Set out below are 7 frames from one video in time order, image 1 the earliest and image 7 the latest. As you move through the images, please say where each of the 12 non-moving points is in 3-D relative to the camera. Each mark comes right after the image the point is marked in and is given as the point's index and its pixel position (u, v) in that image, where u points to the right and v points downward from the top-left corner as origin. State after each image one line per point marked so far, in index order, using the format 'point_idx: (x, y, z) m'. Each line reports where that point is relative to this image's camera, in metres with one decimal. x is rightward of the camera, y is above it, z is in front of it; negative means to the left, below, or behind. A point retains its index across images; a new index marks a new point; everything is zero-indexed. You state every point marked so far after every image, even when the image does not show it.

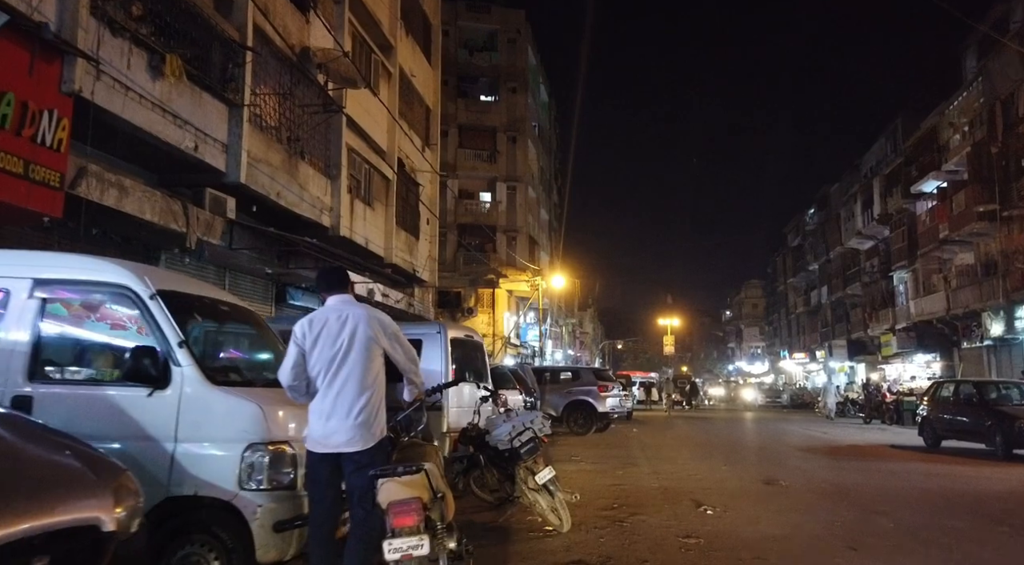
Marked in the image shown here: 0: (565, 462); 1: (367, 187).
0: (+0.8, -2.7, +12.1) m
1: (-3.6, +2.3, +19.2) m
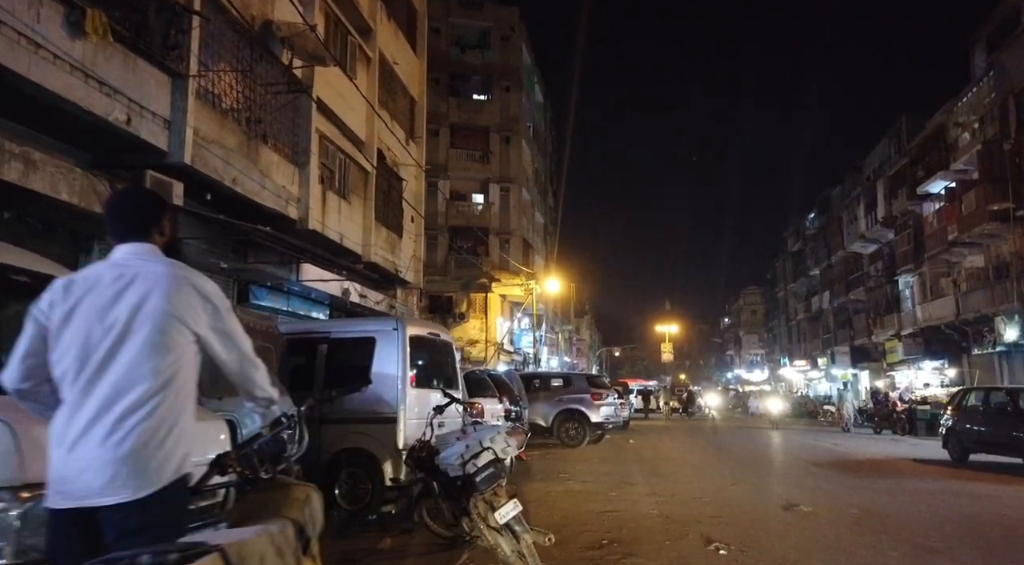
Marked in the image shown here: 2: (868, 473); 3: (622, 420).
0: (+0.5, -2.7, +10.6) m
1: (-3.8, +2.3, +17.8) m
2: (+5.2, -2.8, +11.7) m
3: (+2.6, -3.2, +18.7) m
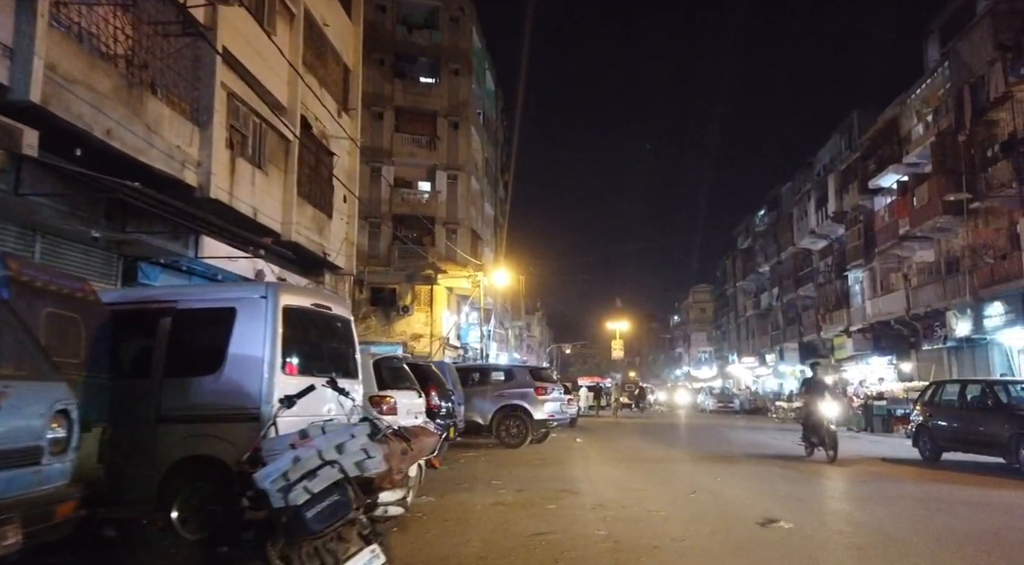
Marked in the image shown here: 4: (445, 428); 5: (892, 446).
0: (-0.3, -2.3, +9.0) m
1: (-5.1, +2.7, +15.9) m
2: (+4.3, -2.5, +10.4) m
3: (+1.2, -2.9, +17.2) m
4: (-1.0, -2.3, +12.3) m
5: (+7.9, -3.4, +16.7) m
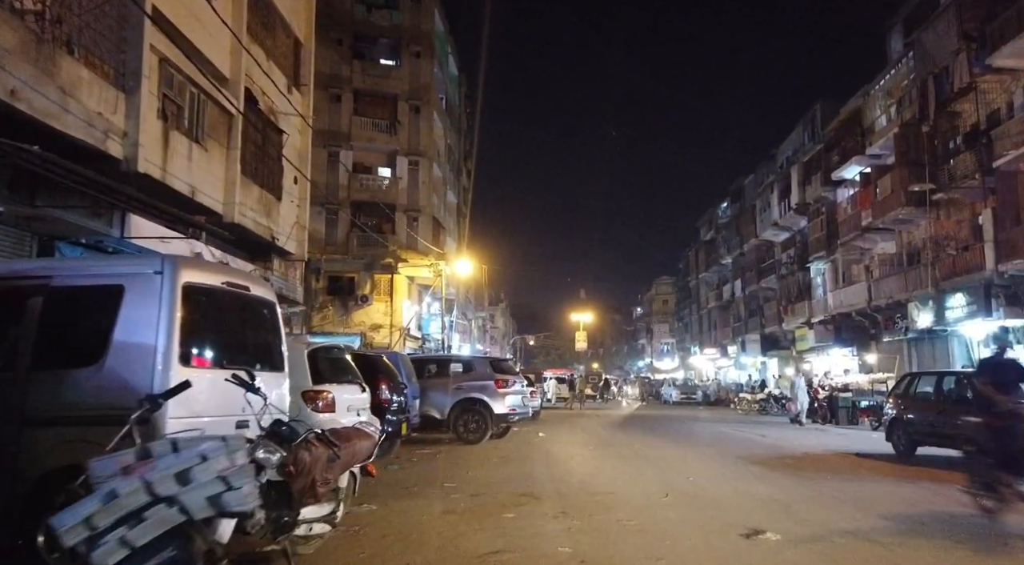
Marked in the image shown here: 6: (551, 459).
0: (-0.8, -2.2, +8.2) m
1: (-5.8, +3.0, +14.8) m
2: (+3.7, -2.3, +9.8) m
3: (+0.3, -2.7, +16.5) m
4: (-1.7, -2.0, +11.5) m
5: (+7.1, -3.2, +16.3) m
6: (+0.6, -2.7, +12.3) m
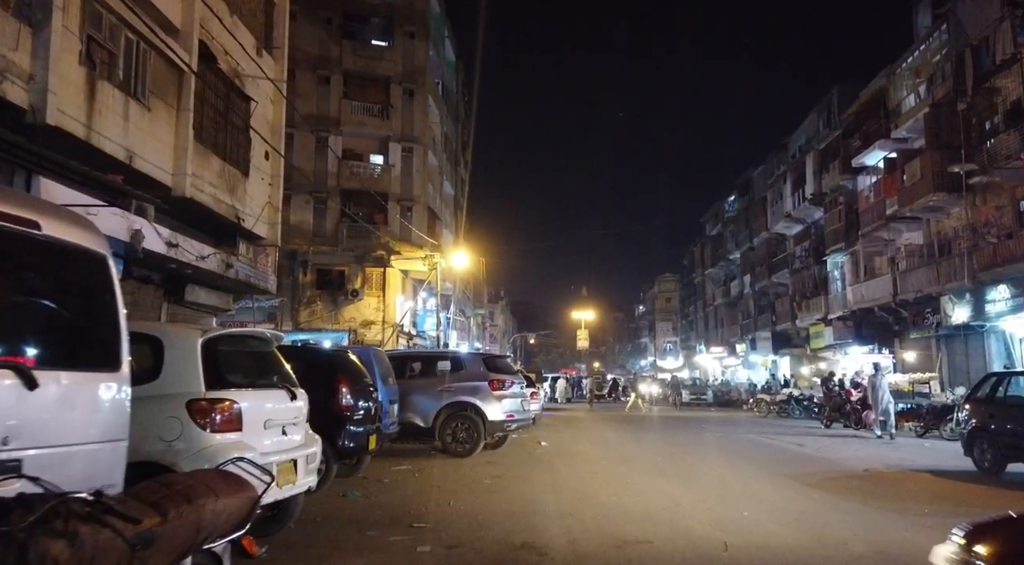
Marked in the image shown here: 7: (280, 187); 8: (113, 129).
0: (-0.9, -1.9, +5.8) m
1: (-5.9, +3.3, +12.4) m
2: (+3.7, -2.1, +7.4) m
3: (+0.3, -2.4, +14.1) m
4: (-1.7, -1.8, +9.1) m
5: (+7.0, -2.9, +13.9) m
6: (+0.6, -2.5, +9.9) m
7: (-5.7, +2.3, +19.8) m
8: (-5.9, +2.3, +11.8) m
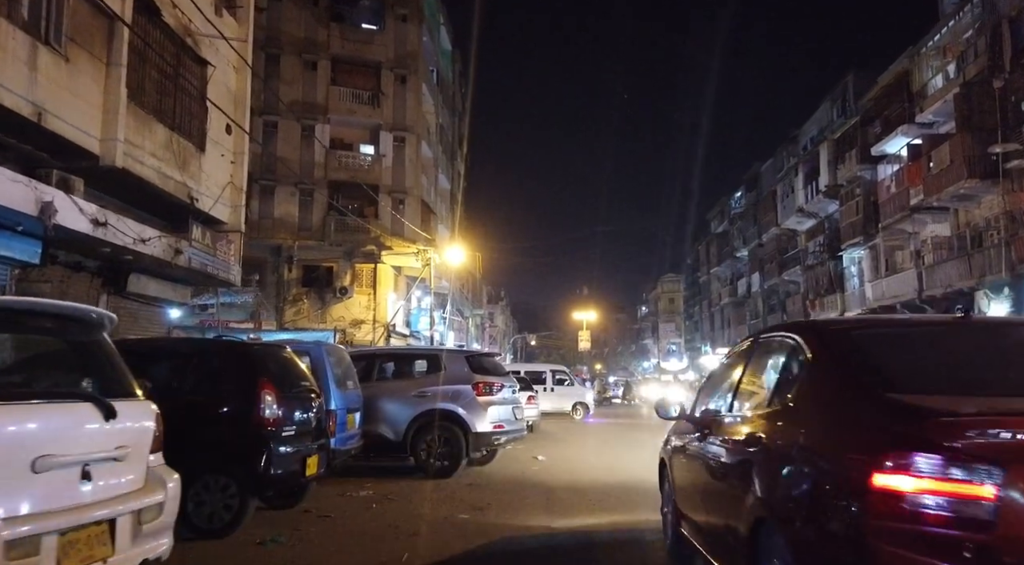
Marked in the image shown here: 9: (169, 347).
0: (-1.0, -1.6, +3.5) m
1: (-6.0, +3.5, +10.2) m
2: (+3.5, -1.8, +5.1) m
3: (+0.2, -2.1, +11.8) m
4: (-1.9, -1.5, +6.8) m
5: (+6.9, -2.7, +11.6) m
6: (+0.4, -2.2, +7.7) m
7: (-5.9, +2.5, +17.5) m
8: (-6.0, +2.5, +9.6) m
9: (-3.0, -0.6, +7.0) m
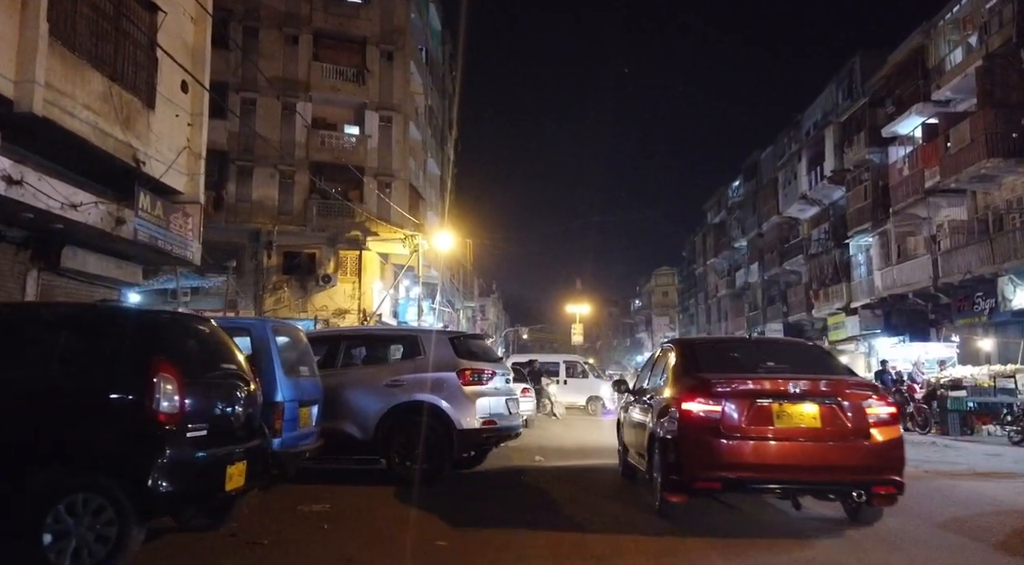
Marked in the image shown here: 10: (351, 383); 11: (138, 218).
0: (-1.0, -1.3, +1.7) m
1: (-6.1, +3.9, +8.2) m
2: (+3.5, -1.5, +3.3) m
3: (+0.1, -1.8, +10.0) m
4: (-1.9, -1.2, +5.0) m
5: (+6.8, -2.3, +9.8) m
6: (+0.4, -1.9, +5.8) m
7: (-6.0, +2.9, +15.6) m
8: (-6.1, +2.9, +7.6) m
9: (-3.0, -0.2, +5.1) m
10: (-1.8, -1.2, +9.2) m
11: (-6.2, +1.1, +13.4) m
